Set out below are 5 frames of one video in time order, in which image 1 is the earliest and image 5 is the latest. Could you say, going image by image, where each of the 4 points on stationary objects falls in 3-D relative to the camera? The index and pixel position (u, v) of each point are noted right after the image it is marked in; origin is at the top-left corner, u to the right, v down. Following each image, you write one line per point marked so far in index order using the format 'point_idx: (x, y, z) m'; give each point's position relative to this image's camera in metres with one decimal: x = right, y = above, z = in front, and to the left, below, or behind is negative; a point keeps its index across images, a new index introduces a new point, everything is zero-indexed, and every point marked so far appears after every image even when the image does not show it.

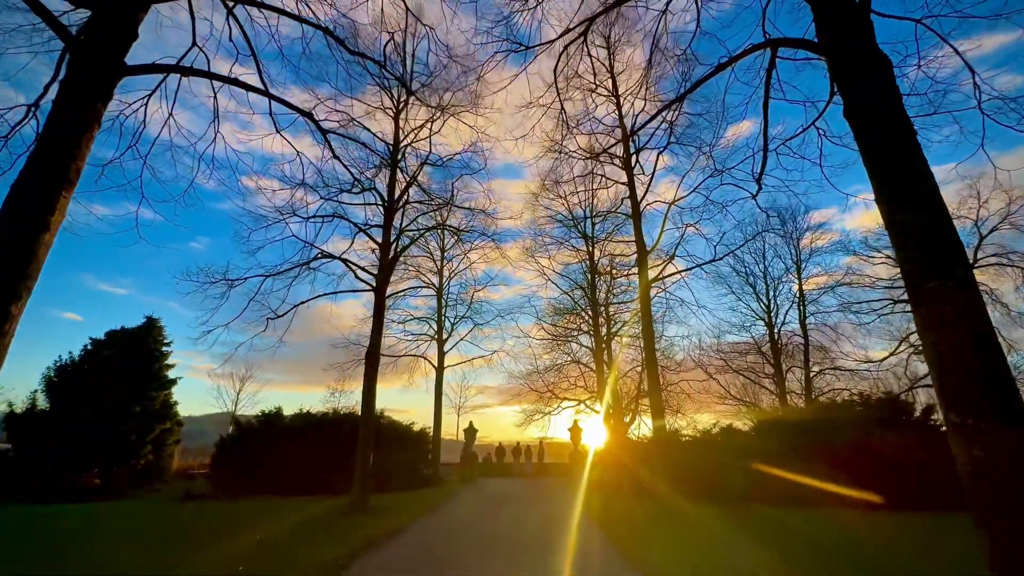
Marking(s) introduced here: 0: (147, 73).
0: (-4.0, +2.4, +4.9) m
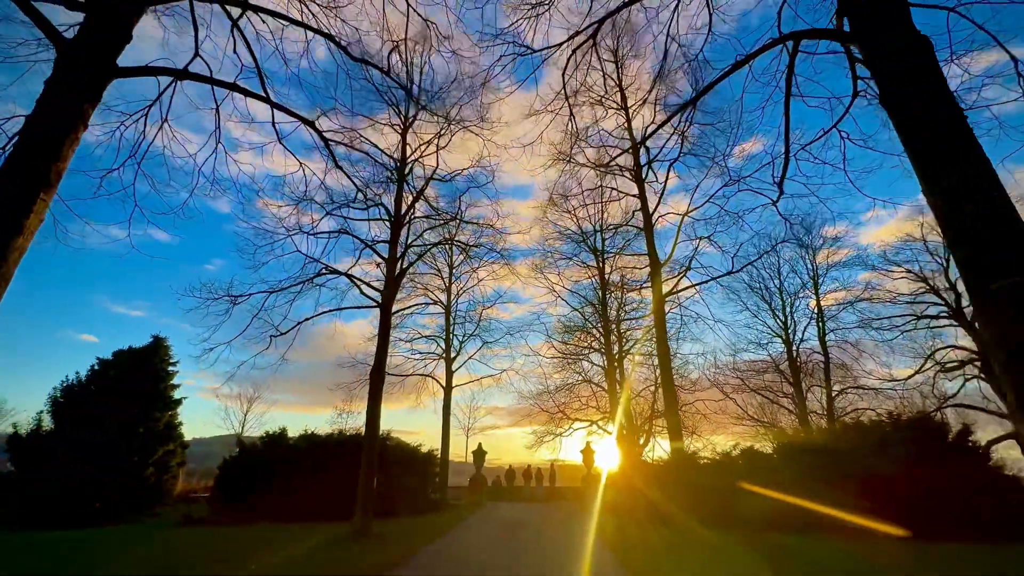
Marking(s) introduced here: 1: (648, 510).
0: (-3.9, +2.2, +4.7) m
1: (+4.3, -7.0, +14.1) m
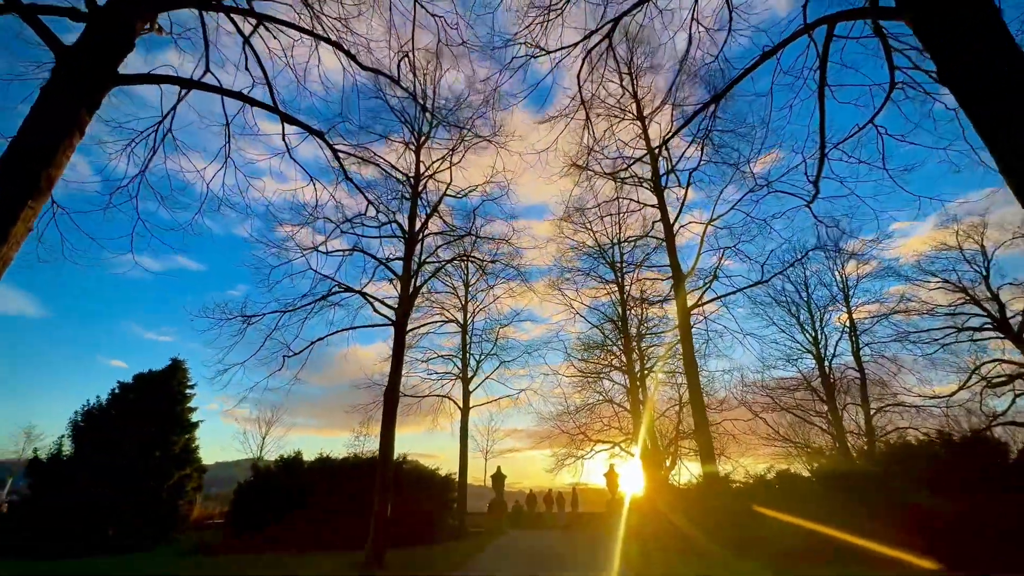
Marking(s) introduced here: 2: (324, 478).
0: (-3.8, +2.1, +4.6) m
1: (+5.0, -7.4, +13.2) m
2: (-6.3, -6.4, +14.9) m
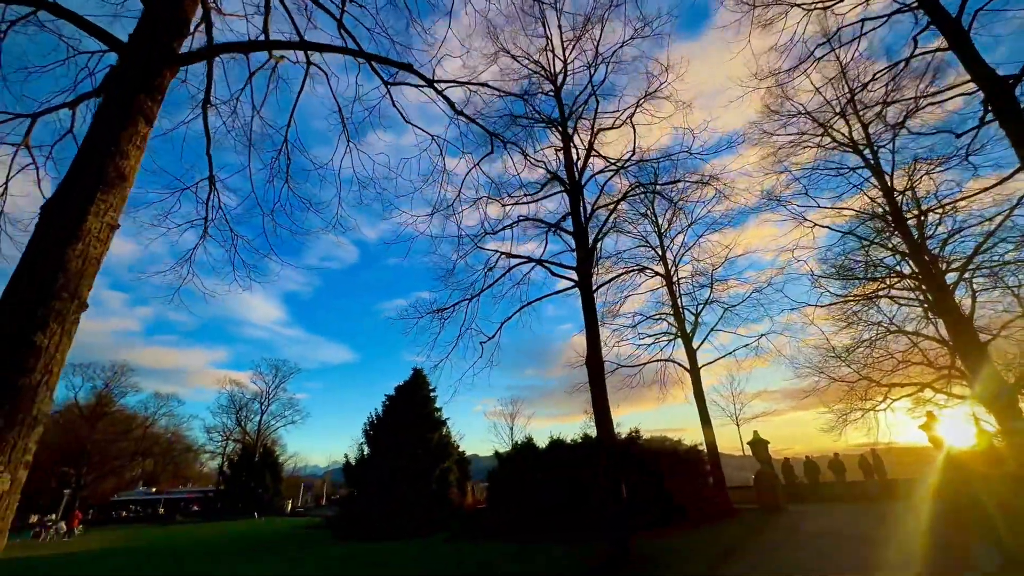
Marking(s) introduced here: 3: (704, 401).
0: (-2.9, +2.2, +4.2) m
1: (+10.8, -4.1, +8.0) m
2: (+1.5, -5.6, +14.5) m
3: (+7.9, -4.7, +18.5) m
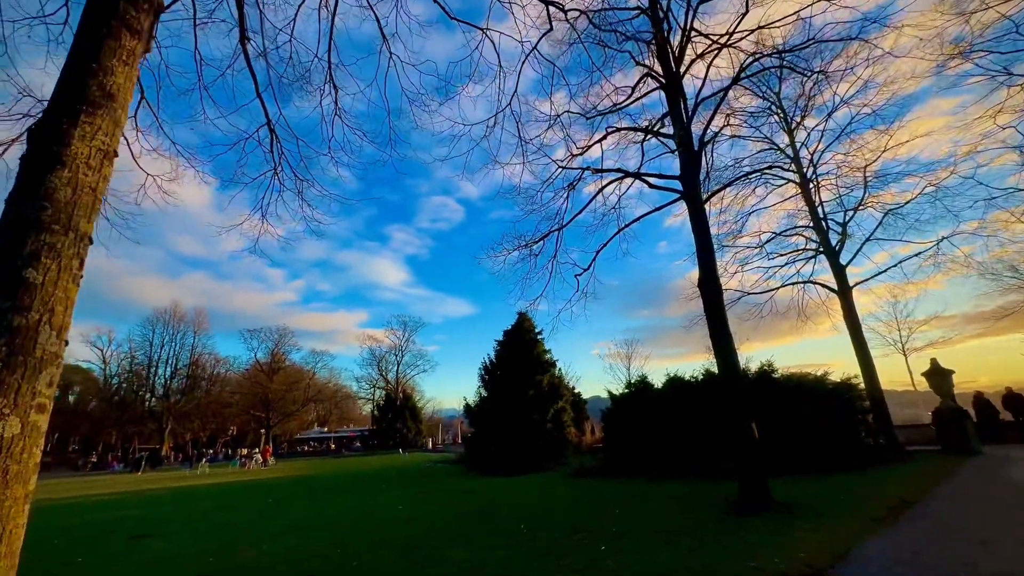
0: (-2.6, +2.7, +3.7) m
1: (+12.2, -1.9, +4.6) m
2: (+4.9, -3.3, +13.3) m
3: (+11.9, -1.4, +15.4) m
